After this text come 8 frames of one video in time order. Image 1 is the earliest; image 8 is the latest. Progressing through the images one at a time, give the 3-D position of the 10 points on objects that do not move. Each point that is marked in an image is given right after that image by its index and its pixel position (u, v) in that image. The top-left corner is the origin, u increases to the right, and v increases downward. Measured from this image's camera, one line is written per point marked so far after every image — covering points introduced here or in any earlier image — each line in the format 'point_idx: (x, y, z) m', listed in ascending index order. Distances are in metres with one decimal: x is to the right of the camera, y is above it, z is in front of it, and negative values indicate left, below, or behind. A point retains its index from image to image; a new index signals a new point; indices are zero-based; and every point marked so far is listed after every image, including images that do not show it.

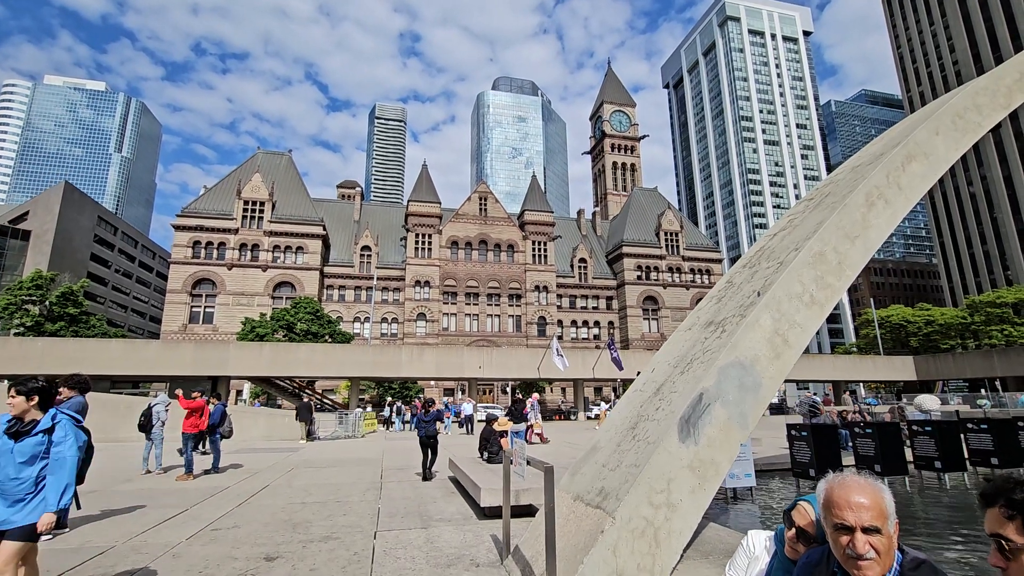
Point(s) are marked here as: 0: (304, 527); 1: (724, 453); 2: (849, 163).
0: (-2.5, -2.8, +5.8) m
1: (+1.6, -1.3, +3.8) m
2: (+4.1, +1.5, +6.0) m
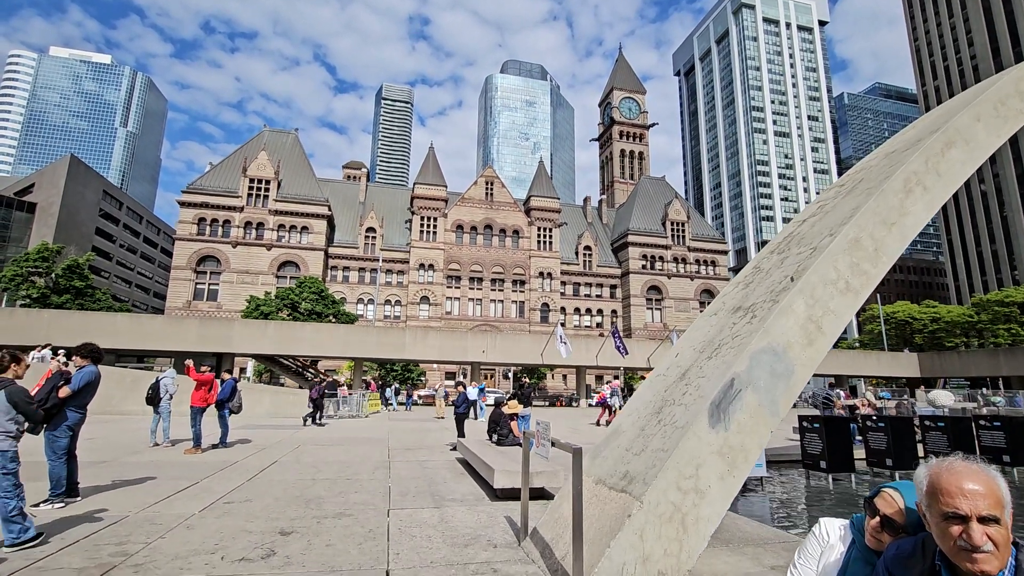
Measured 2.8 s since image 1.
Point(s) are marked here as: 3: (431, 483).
0: (-2.3, -2.5, +5.8) m
1: (+1.8, -1.1, +3.7) m
2: (+4.3, +1.7, +5.8) m
3: (-1.2, -2.8, +7.2) m
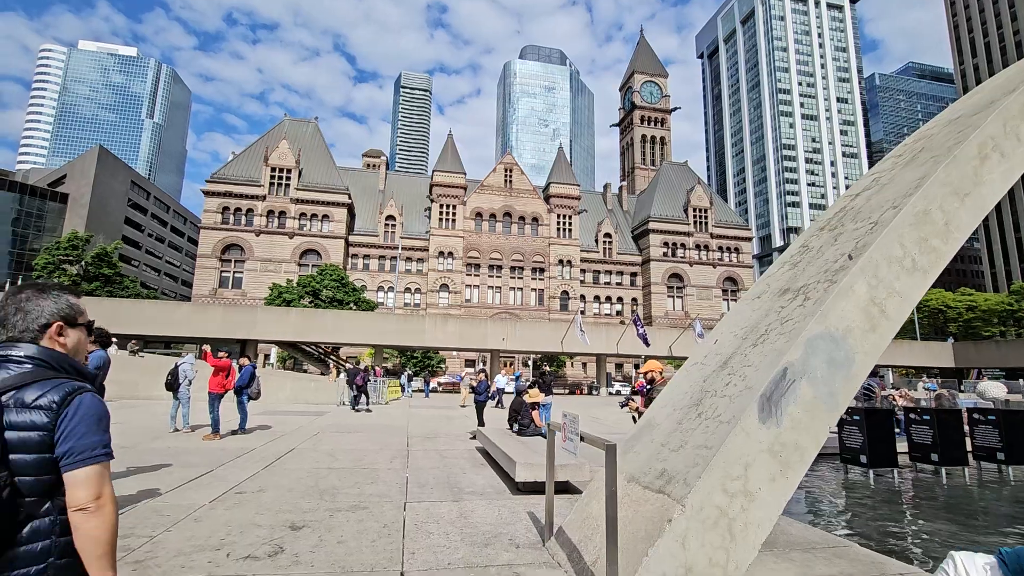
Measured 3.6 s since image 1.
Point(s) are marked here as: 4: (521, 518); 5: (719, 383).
0: (-2.1, -2.3, +5.5) m
1: (+2.0, -1.0, +3.3) m
2: (+4.6, +1.9, +5.3) m
3: (-0.9, -2.6, +6.9) m
4: (+0.1, -2.2, +4.8) m
5: (+1.6, -0.7, +3.8) m
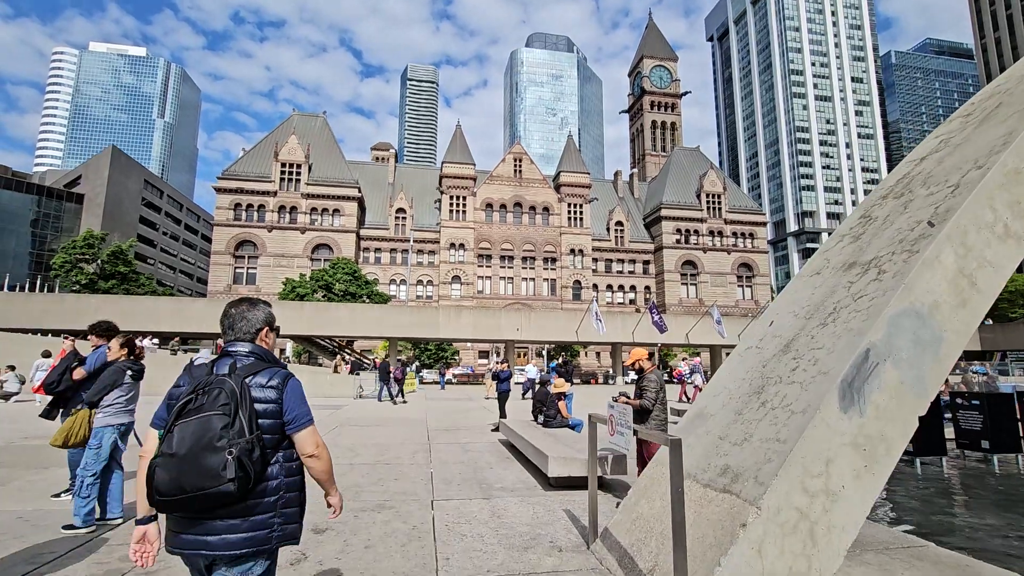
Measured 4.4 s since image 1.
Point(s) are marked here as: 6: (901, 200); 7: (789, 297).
0: (-1.7, -2.2, +5.2) m
1: (+2.2, -0.8, +2.9) m
2: (+4.8, +2.1, +4.7) m
3: (-0.5, -2.4, +6.6) m
4: (+0.4, -2.1, +4.4) m
5: (+1.9, -0.6, +3.4) m
6: (+3.2, +0.7, +4.0) m
7: (+2.4, -0.1, +4.2) m
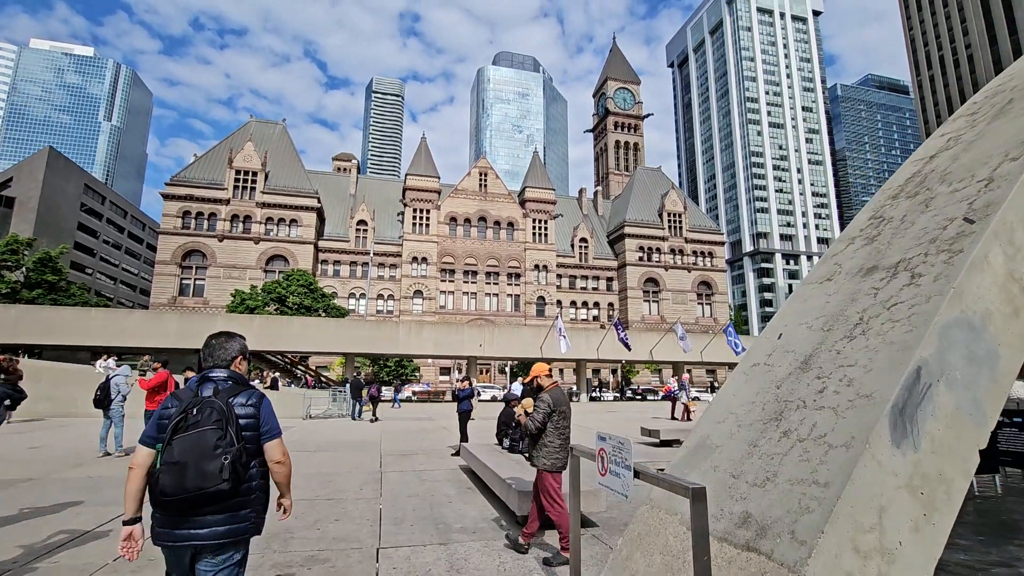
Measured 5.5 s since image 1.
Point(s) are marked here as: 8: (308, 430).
0: (-2.0, -2.2, +4.3) m
1: (+2.1, -0.8, +2.3) m
2: (+4.6, +2.0, +4.5) m
3: (-0.9, -2.5, +5.8) m
4: (+0.1, -2.1, +3.7) m
5: (+1.7, -0.6, +2.8) m
6: (+3.0, +0.7, +3.6) m
7: (+2.1, -0.1, +3.7) m
8: (-5.9, -4.1, +14.2) m
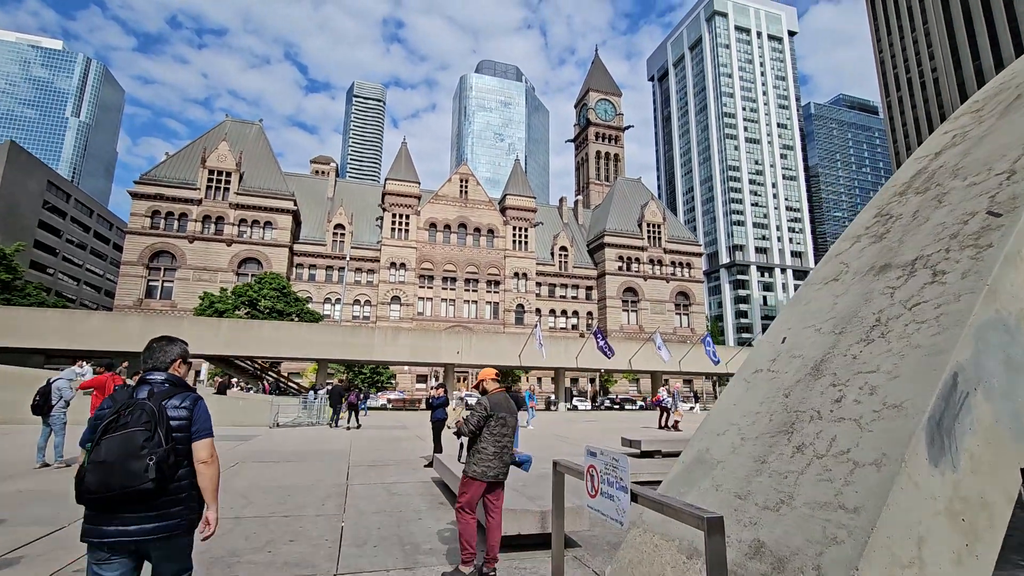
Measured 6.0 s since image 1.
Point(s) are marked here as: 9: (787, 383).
0: (-2.2, -2.2, +3.8) m
1: (+2.0, -0.8, +2.0) m
2: (+4.4, +1.9, +4.3) m
3: (-1.2, -2.5, +5.3) m
4: (0.0, -2.1, +3.3) m
5: (+1.5, -0.6, +2.5) m
6: (+2.8, +0.6, +3.4) m
7: (+2.0, -0.1, +3.4) m
8: (-6.5, -4.1, +13.4) m
9: (+1.6, -0.5, +2.8) m
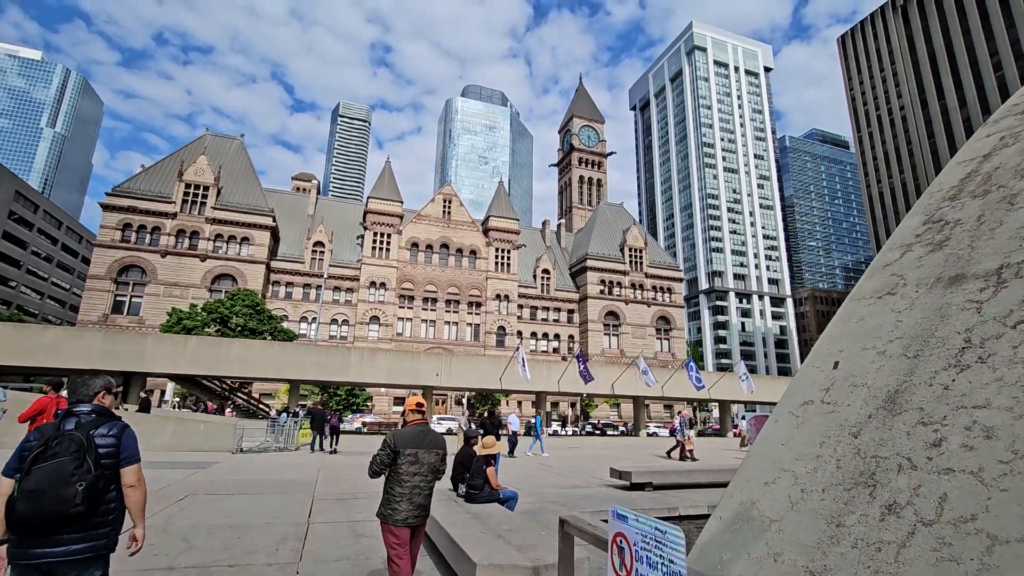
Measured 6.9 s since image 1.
0: (-2.3, -2.2, +3.1) m
1: (+2.0, -0.8, +1.4) m
2: (+4.4, +1.8, +4.0) m
3: (-1.4, -2.6, +4.6) m
4: (-0.1, -2.1, +2.6) m
5: (+1.5, -0.6, +2.0) m
6: (+2.8, +0.5, +2.9) m
7: (+1.9, -0.2, +2.8) m
8: (-7.0, -4.5, +12.4) m
9: (+1.6, -0.6, +2.2) m
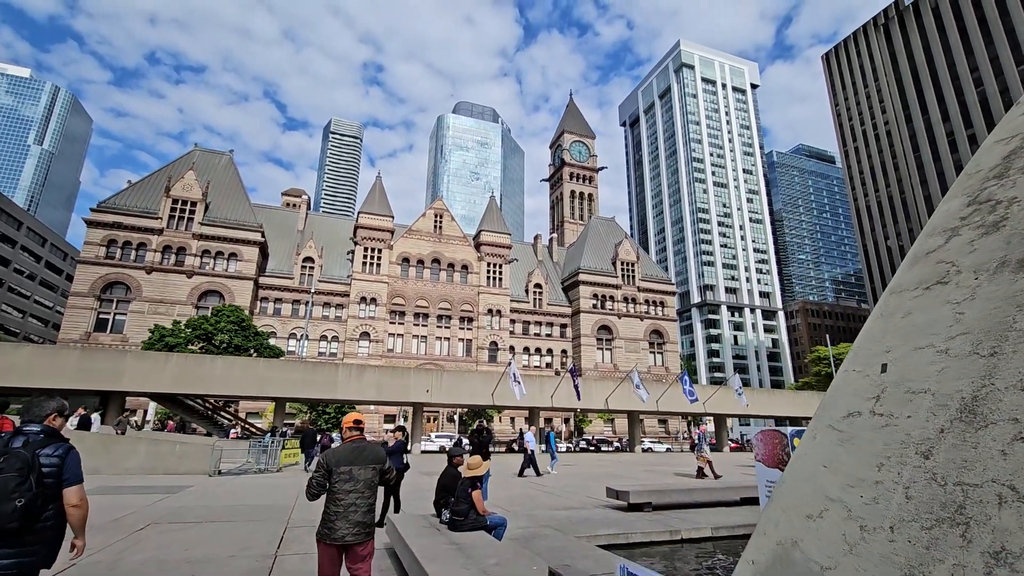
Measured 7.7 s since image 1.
0: (-2.4, -2.2, +2.5) m
1: (+1.9, -0.7, +1.0) m
2: (+4.3, +1.8, +3.6) m
3: (-1.5, -2.6, +4.0) m
4: (-0.2, -2.1, +2.1) m
5: (+1.5, -0.5, +1.5) m
6: (+2.7, +0.6, +2.5) m
7: (+1.8, -0.2, +2.4) m
8: (-7.2, -4.8, +11.7) m
9: (+1.5, -0.5, +1.8) m
